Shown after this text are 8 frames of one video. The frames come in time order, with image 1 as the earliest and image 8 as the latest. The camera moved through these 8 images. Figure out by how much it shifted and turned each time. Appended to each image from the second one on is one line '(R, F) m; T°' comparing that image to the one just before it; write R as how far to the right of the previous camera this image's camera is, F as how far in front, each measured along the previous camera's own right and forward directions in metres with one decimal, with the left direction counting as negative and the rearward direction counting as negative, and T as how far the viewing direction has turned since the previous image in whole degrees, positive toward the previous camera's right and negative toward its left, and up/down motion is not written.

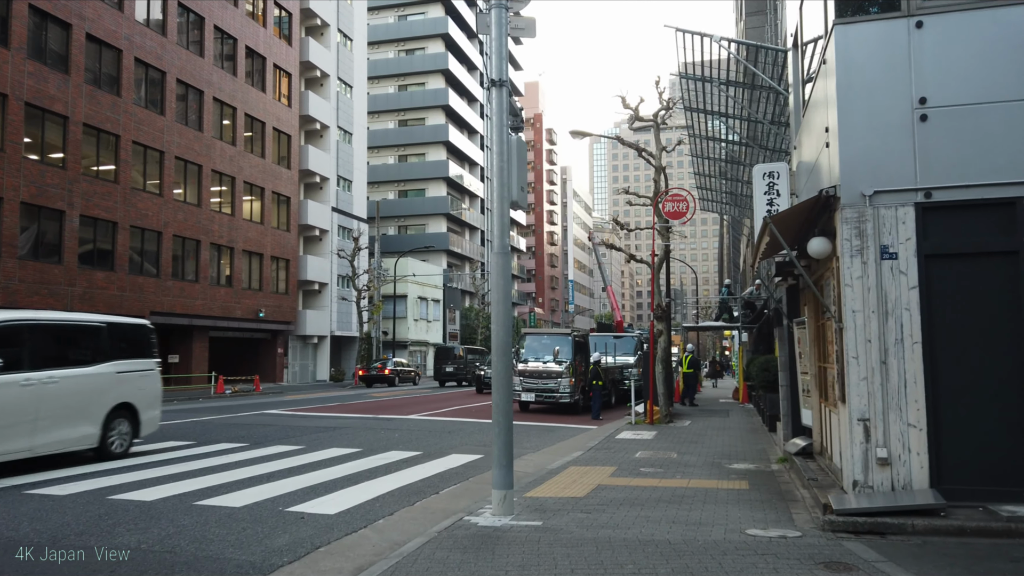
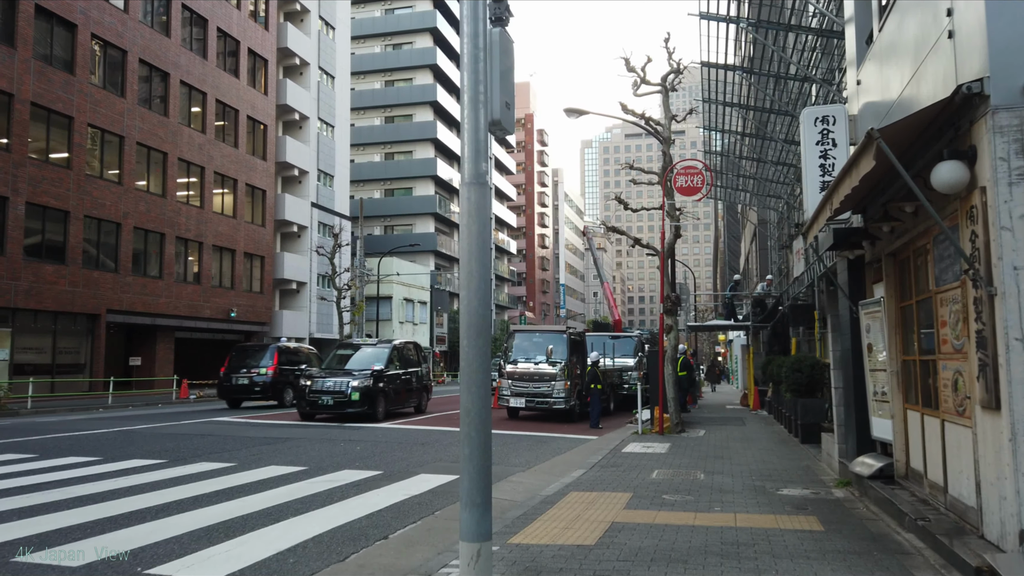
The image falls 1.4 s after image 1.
(+0.1, +2.8) m; +1°
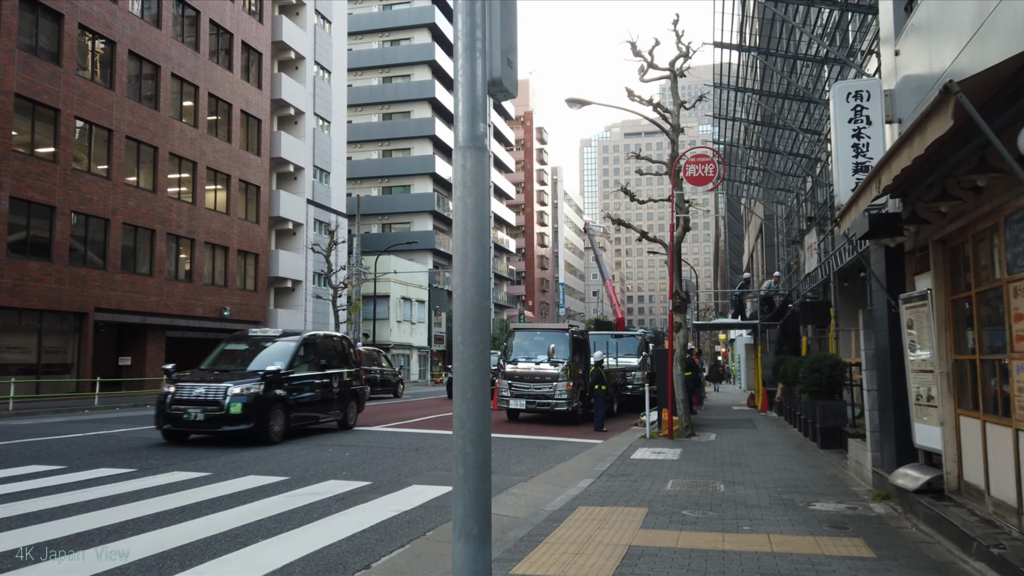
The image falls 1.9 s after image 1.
(0.0, +0.9) m; 0°
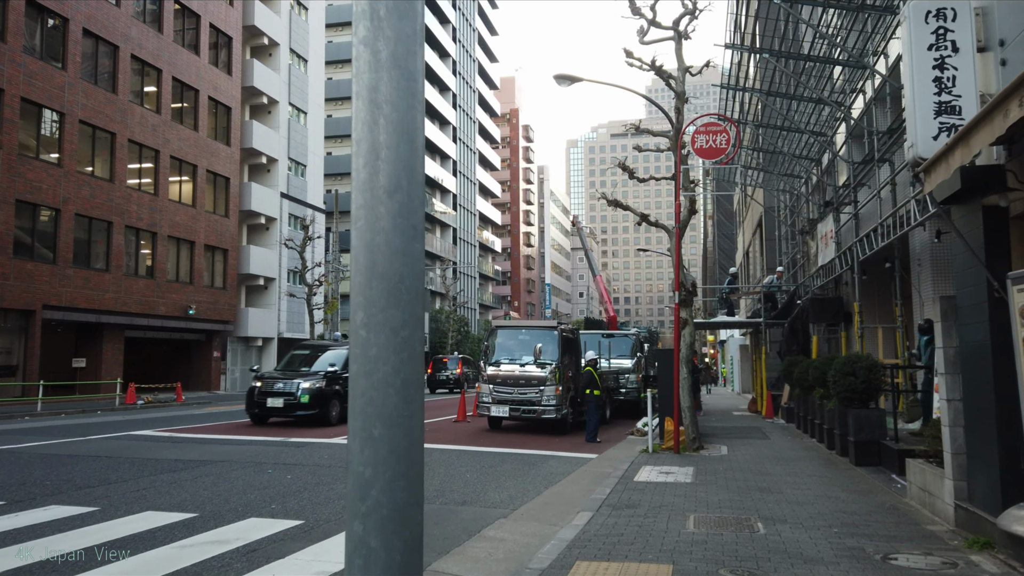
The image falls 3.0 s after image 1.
(+0.1, +2.2) m; +1°
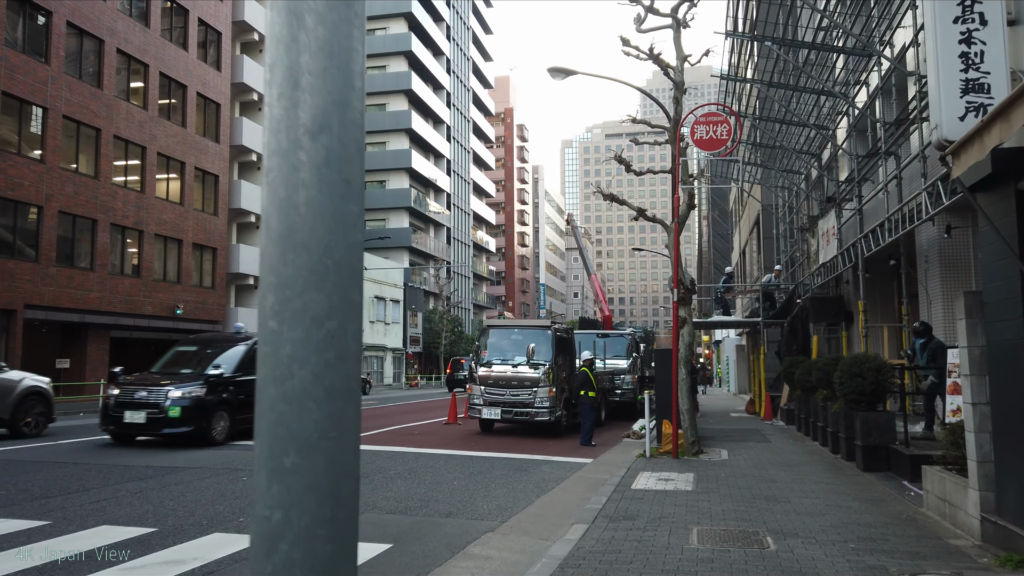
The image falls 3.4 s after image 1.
(+0.1, +0.6) m; 0°
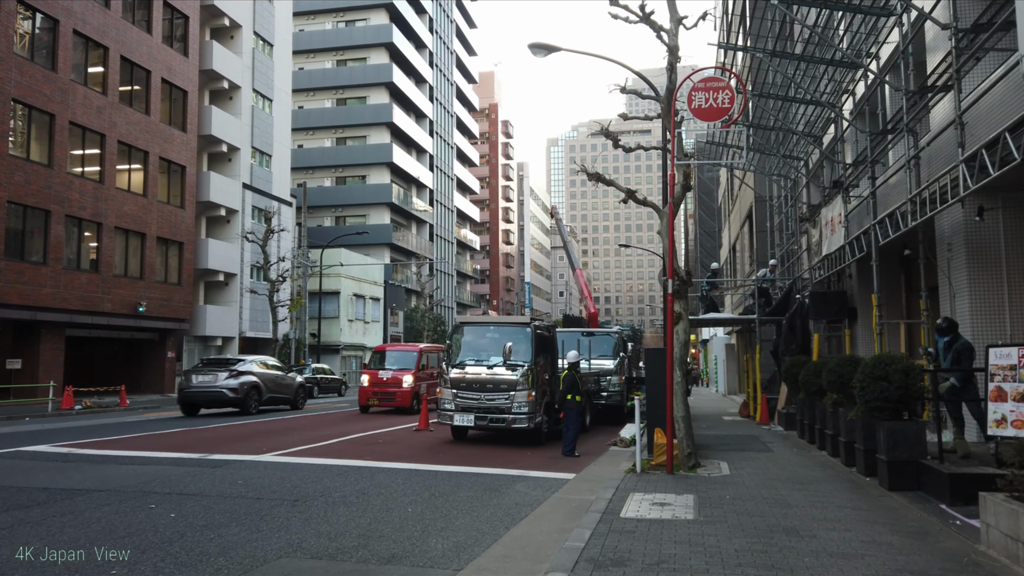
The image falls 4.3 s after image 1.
(+0.2, +1.7) m; +1°
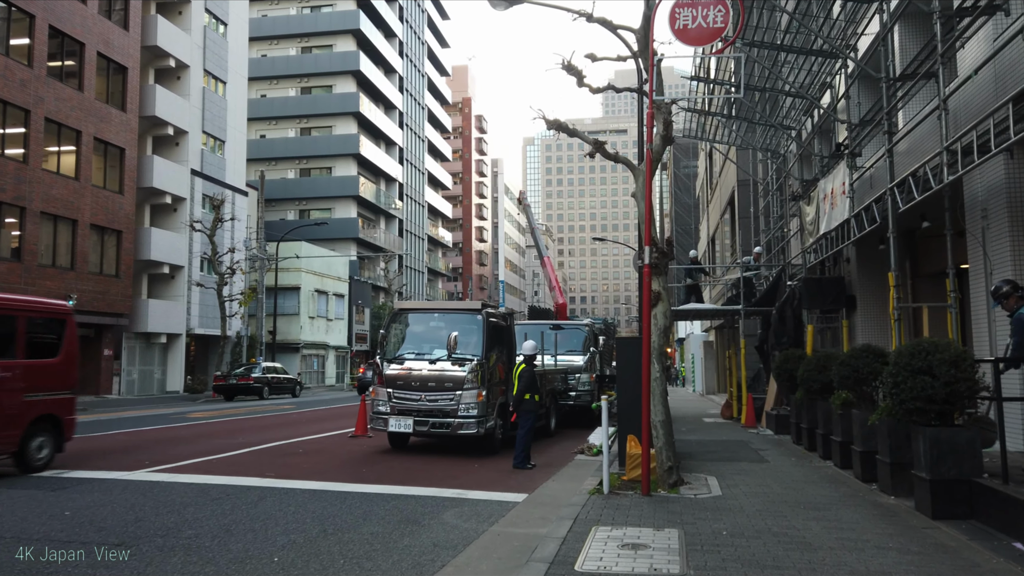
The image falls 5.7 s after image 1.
(+0.5, +2.5) m; +2°
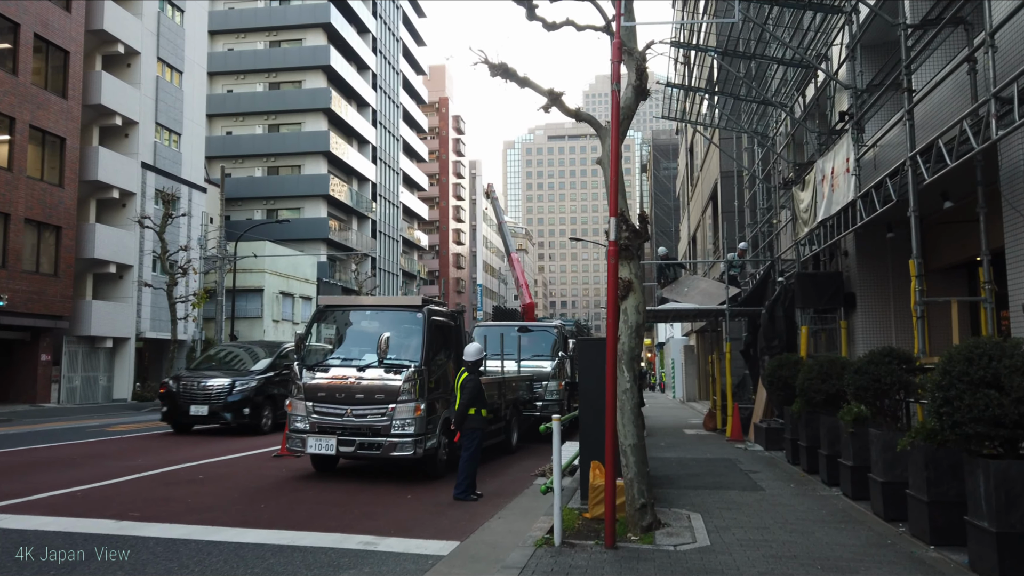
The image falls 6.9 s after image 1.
(+0.5, +2.1) m; +1°
